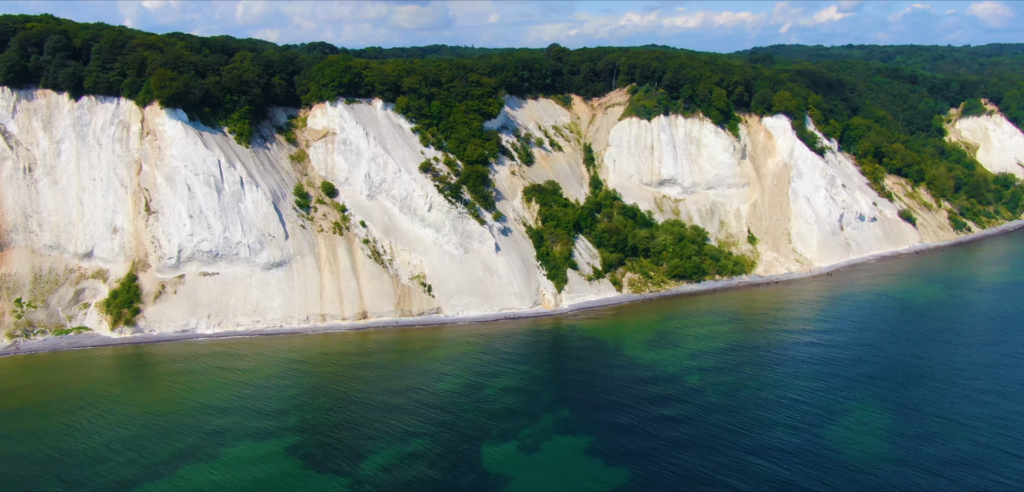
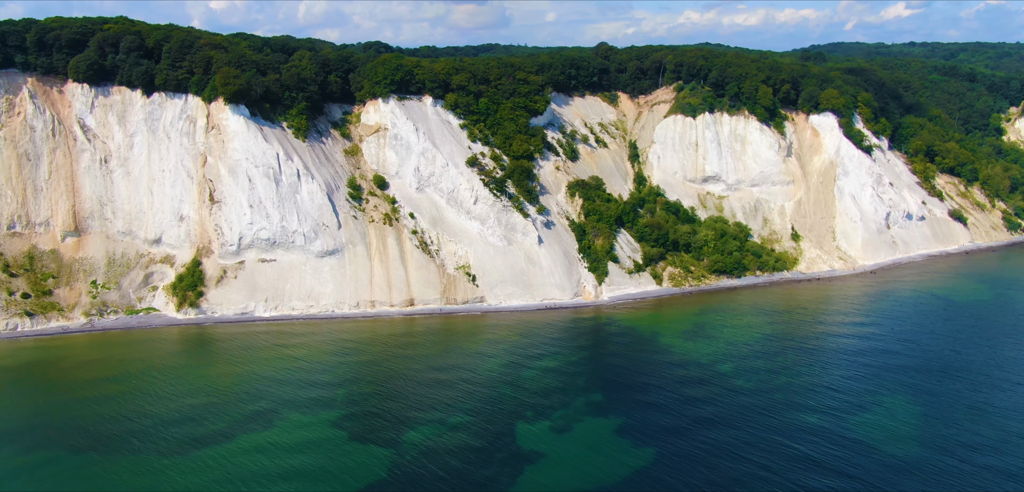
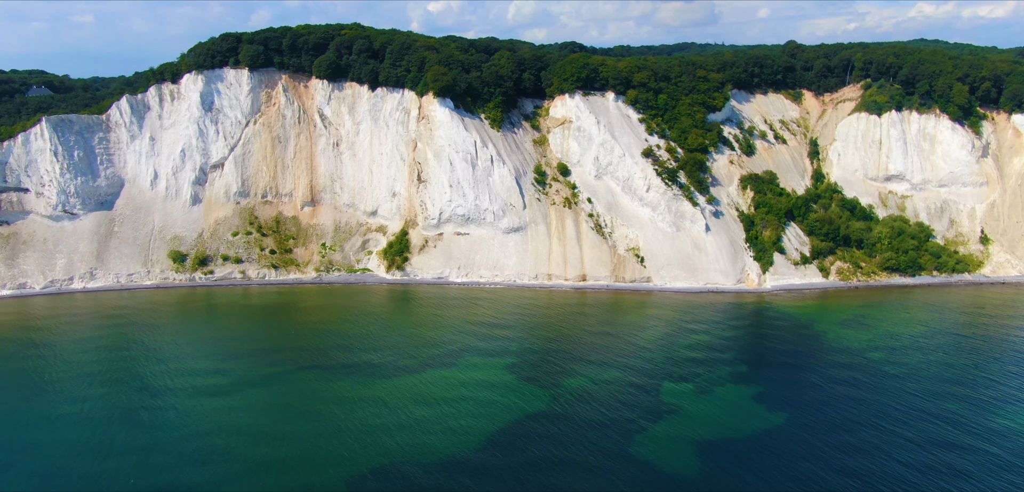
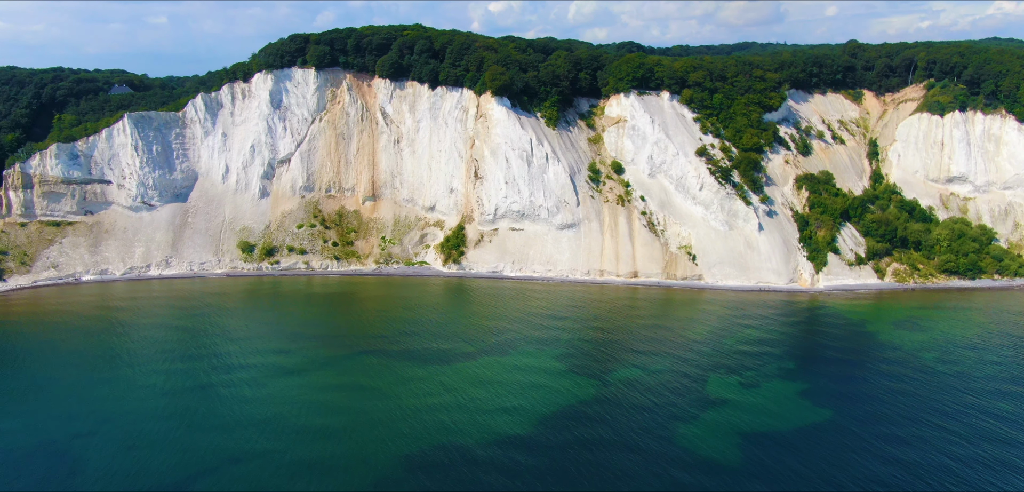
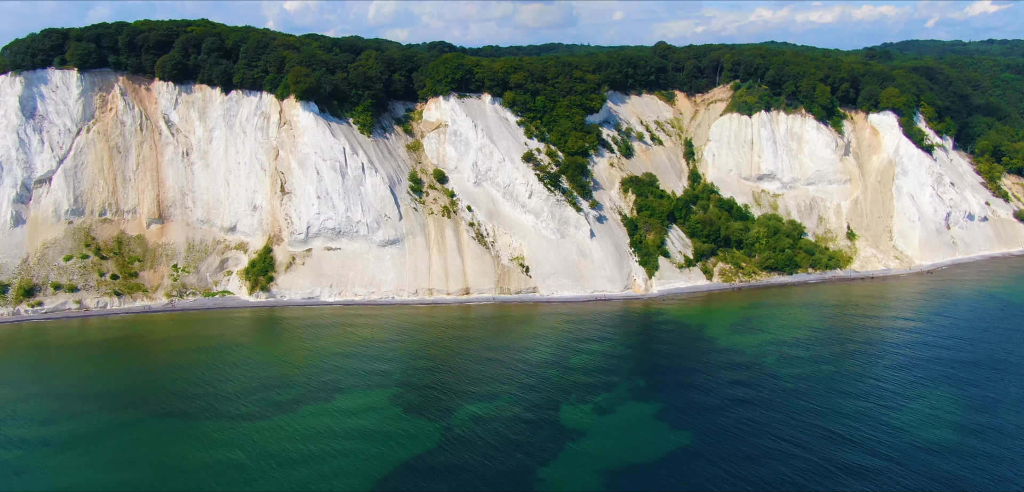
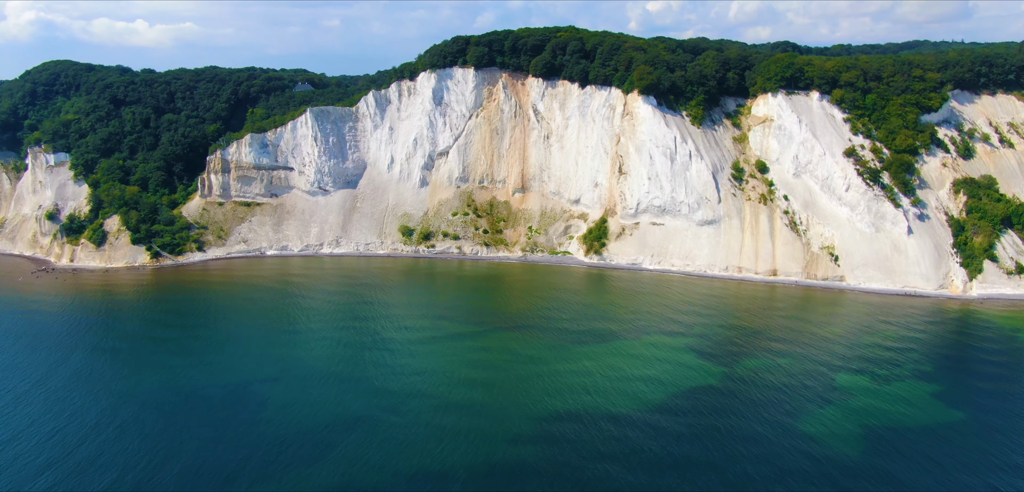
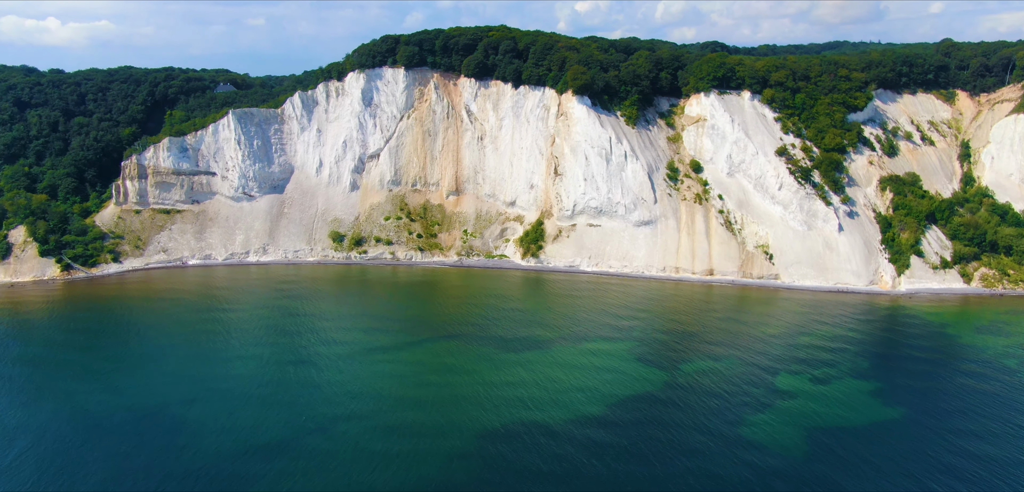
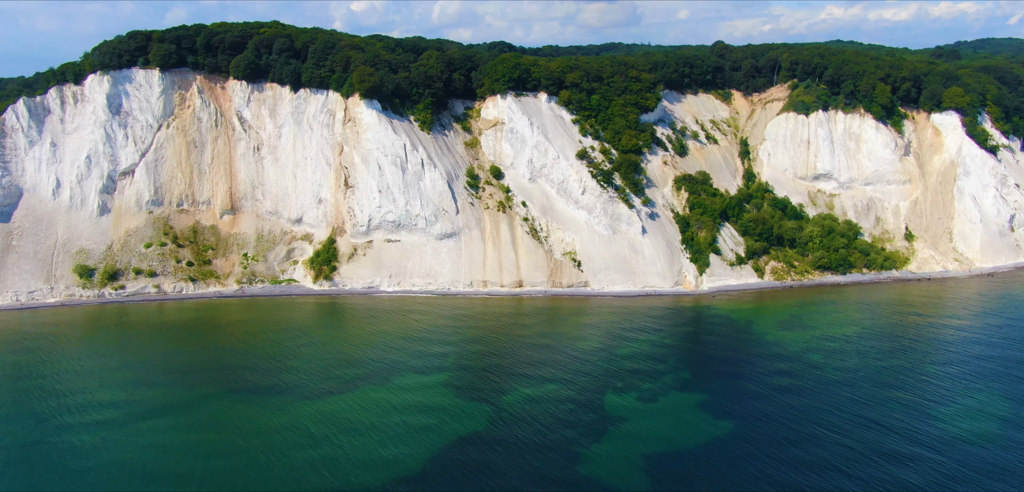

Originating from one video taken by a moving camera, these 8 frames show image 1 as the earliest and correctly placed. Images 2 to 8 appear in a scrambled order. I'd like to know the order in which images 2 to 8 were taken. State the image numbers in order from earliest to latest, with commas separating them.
2, 5, 8, 3, 4, 7, 6
